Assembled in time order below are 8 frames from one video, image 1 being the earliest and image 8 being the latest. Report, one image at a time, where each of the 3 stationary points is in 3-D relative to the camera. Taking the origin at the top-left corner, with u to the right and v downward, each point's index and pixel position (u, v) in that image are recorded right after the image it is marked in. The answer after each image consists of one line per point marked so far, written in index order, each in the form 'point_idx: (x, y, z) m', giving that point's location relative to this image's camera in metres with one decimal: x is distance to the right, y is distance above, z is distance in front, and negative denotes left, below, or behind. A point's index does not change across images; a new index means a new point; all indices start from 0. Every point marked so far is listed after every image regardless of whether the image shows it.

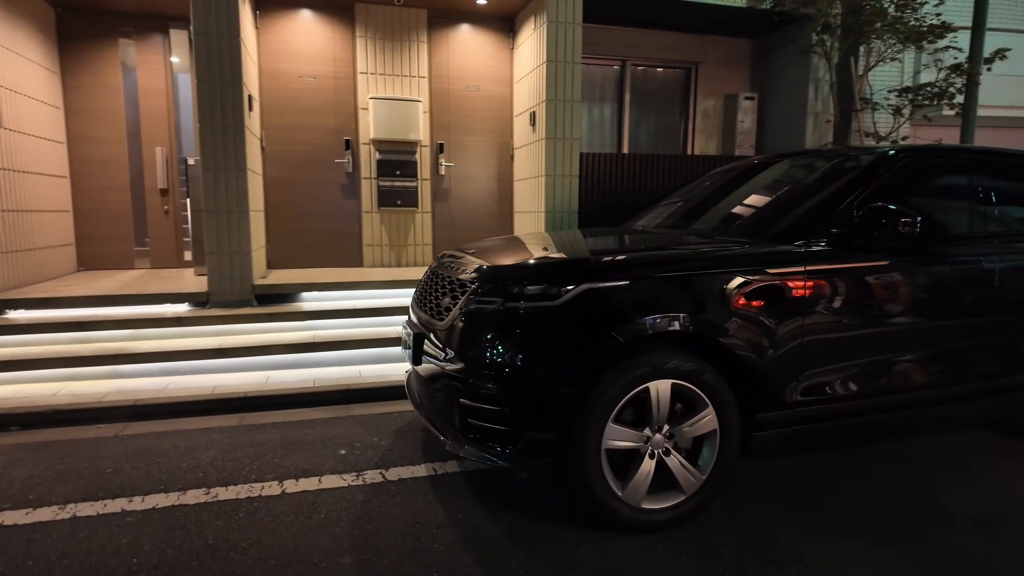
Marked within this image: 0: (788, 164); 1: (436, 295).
0: (+1.9, +0.8, +4.9) m
1: (-0.5, 0.0, +3.8) m
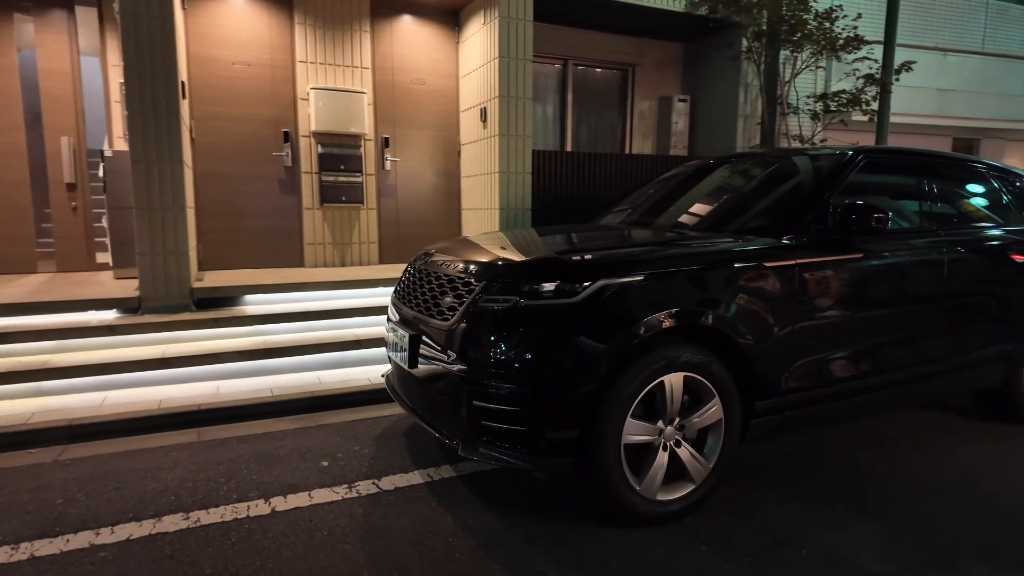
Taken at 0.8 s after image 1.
0: (+1.6, +0.9, +5.1) m
1: (-0.6, 0.0, +3.6) m
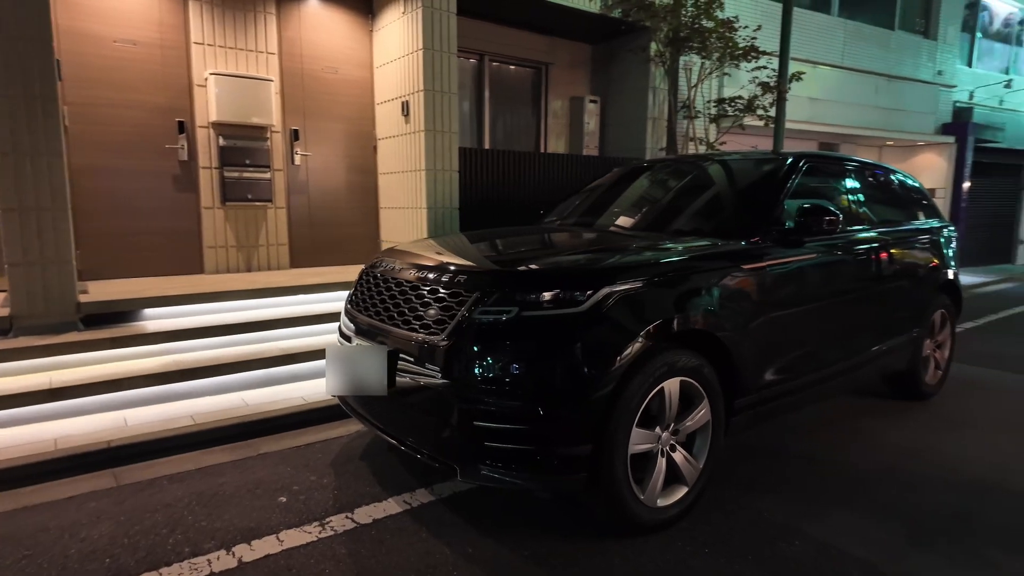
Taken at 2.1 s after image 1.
0: (+1.1, +0.9, +5.2) m
1: (-0.7, -0.1, +3.3) m
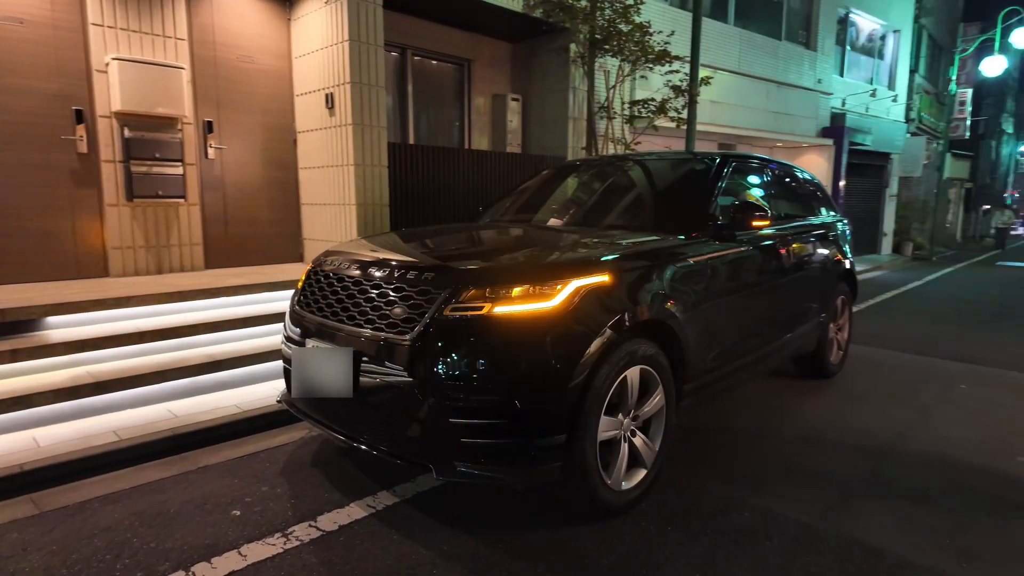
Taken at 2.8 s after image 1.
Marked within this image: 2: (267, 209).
0: (+0.5, +0.9, +5.3) m
1: (-0.9, -0.1, +3.2) m
2: (-2.6, +0.8, +6.5) m
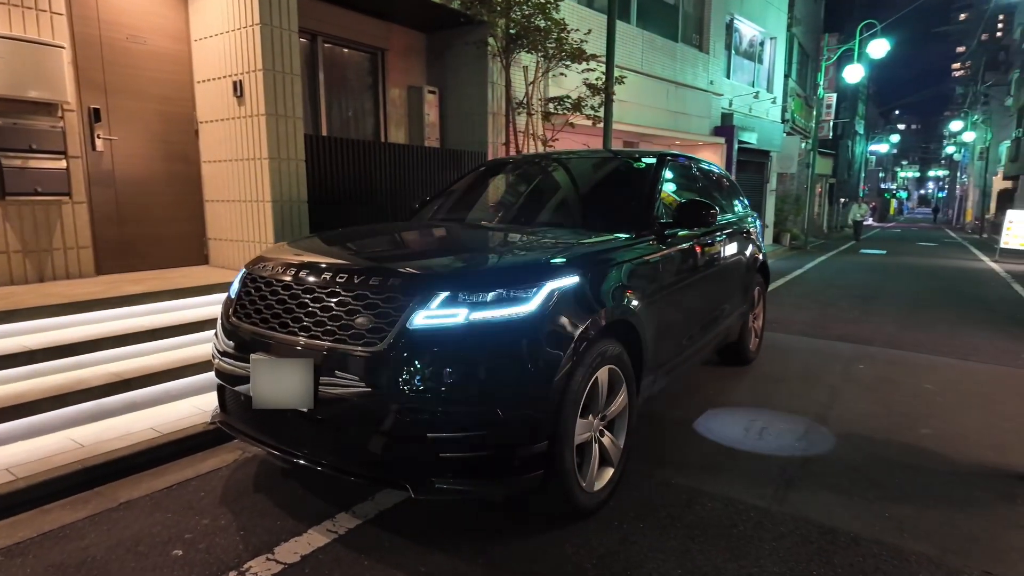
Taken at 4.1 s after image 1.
0: (0.0, +0.9, +5.3) m
1: (-1.1, -0.1, +3.0) m
2: (-3.4, +0.8, +5.9) m
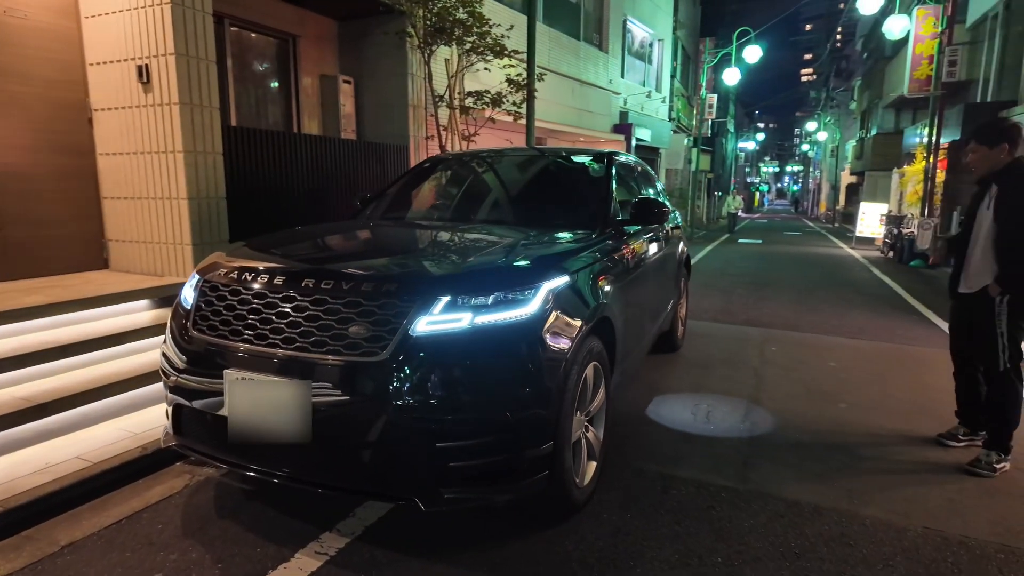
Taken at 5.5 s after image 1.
0: (-0.5, +0.9, +5.2) m
1: (-1.1, -0.2, +2.7) m
2: (-3.9, +0.7, +5.2) m
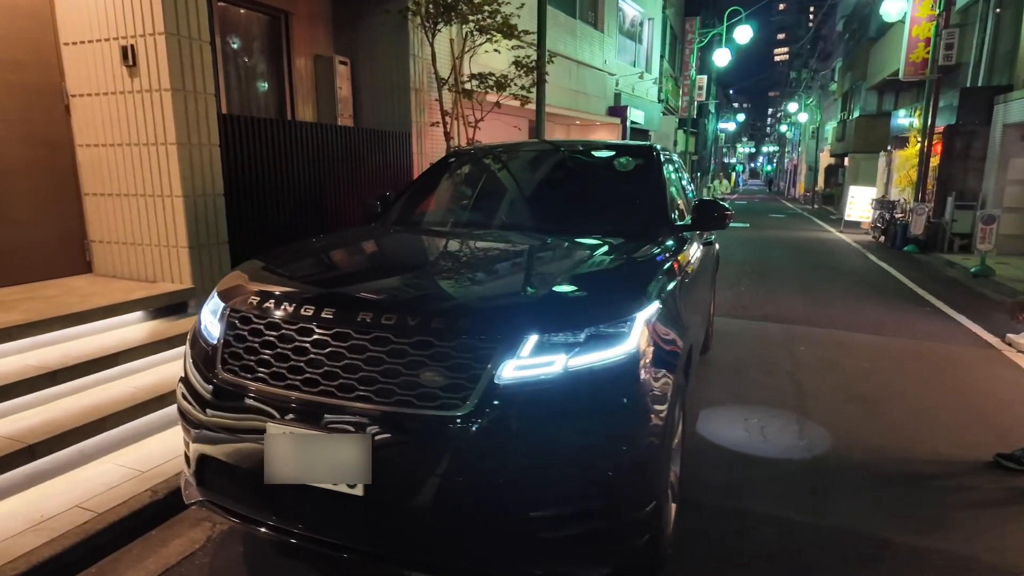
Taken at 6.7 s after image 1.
0: (-0.3, +0.9, +4.7) m
1: (-0.8, -0.3, +2.3) m
2: (-3.7, +0.6, +4.6) m
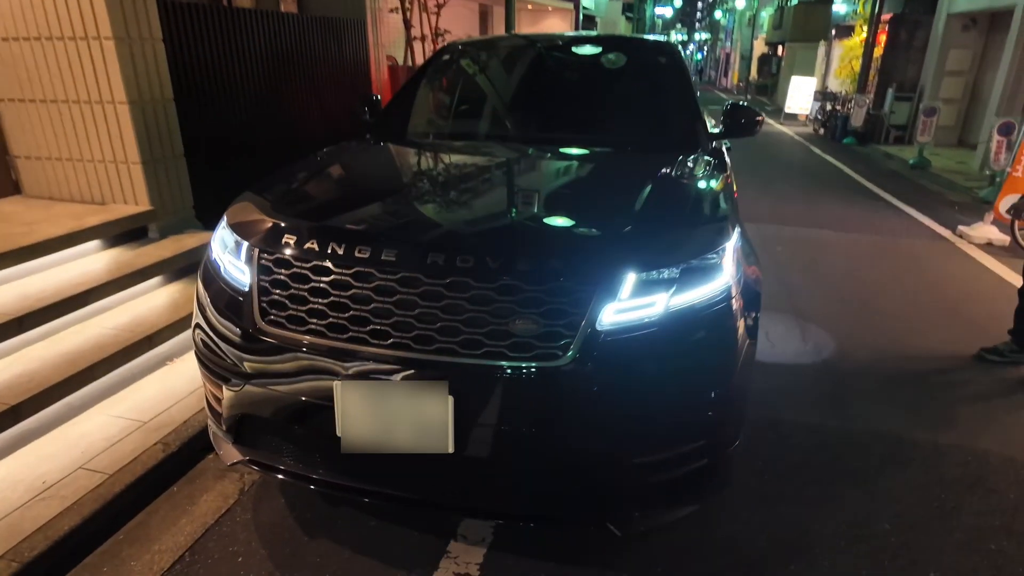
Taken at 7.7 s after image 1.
0: (-0.3, +1.5, +4.3) m
1: (-0.5, -0.1, +2.0) m
2: (-3.7, +1.1, +3.8) m
